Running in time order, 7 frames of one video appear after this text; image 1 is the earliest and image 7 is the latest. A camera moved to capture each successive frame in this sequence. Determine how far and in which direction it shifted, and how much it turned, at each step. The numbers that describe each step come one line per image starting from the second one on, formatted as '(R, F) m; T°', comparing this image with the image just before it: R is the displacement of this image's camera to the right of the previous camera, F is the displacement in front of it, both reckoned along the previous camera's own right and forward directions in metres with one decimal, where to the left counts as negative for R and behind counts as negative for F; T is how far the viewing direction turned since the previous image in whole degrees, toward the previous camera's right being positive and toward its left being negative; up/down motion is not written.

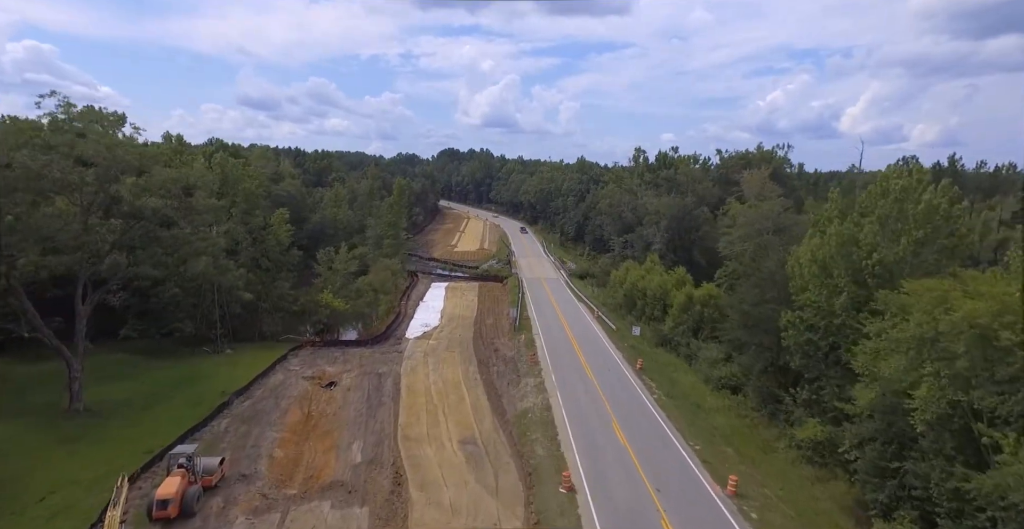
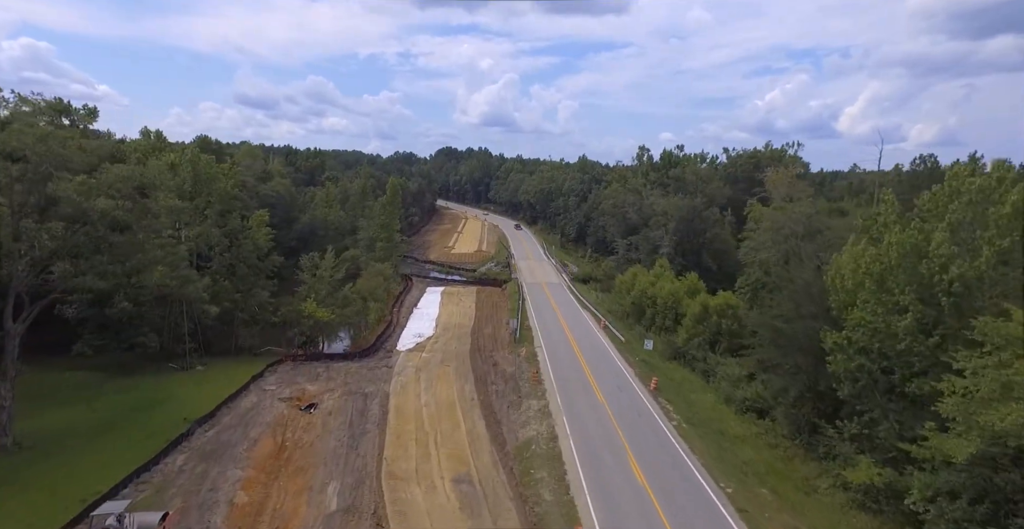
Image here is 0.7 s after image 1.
(-0.1, +3.4) m; 0°
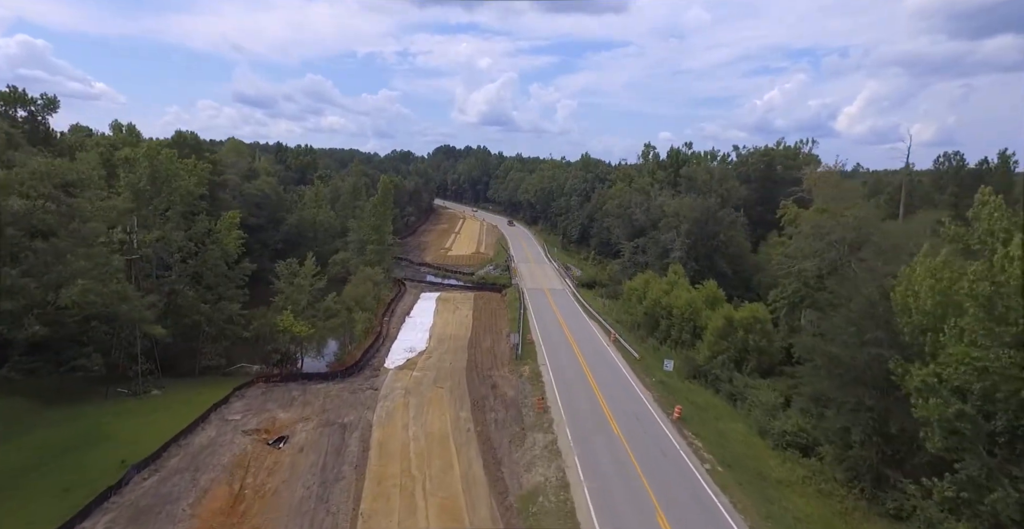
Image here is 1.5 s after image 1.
(-0.2, +4.2) m; 0°
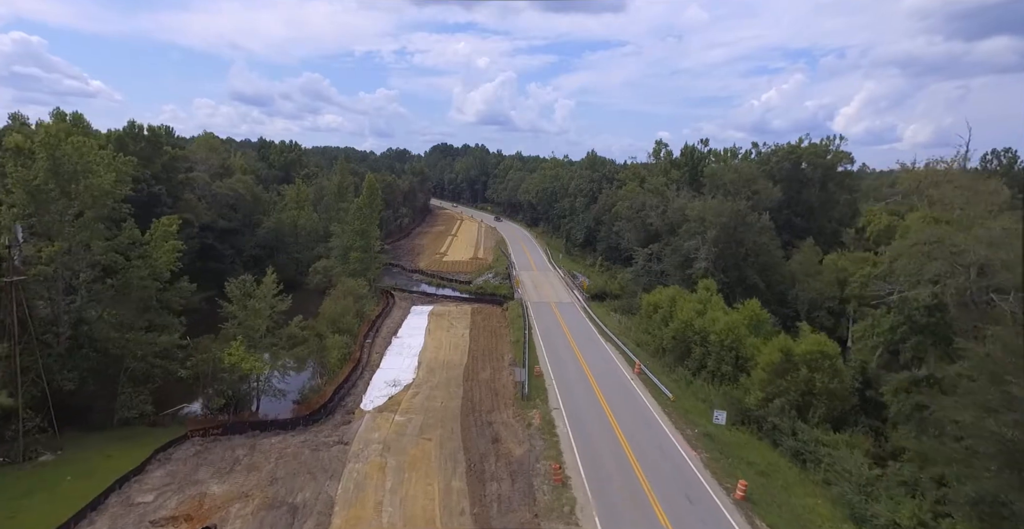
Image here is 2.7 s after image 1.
(-0.4, +6.8) m; 0°
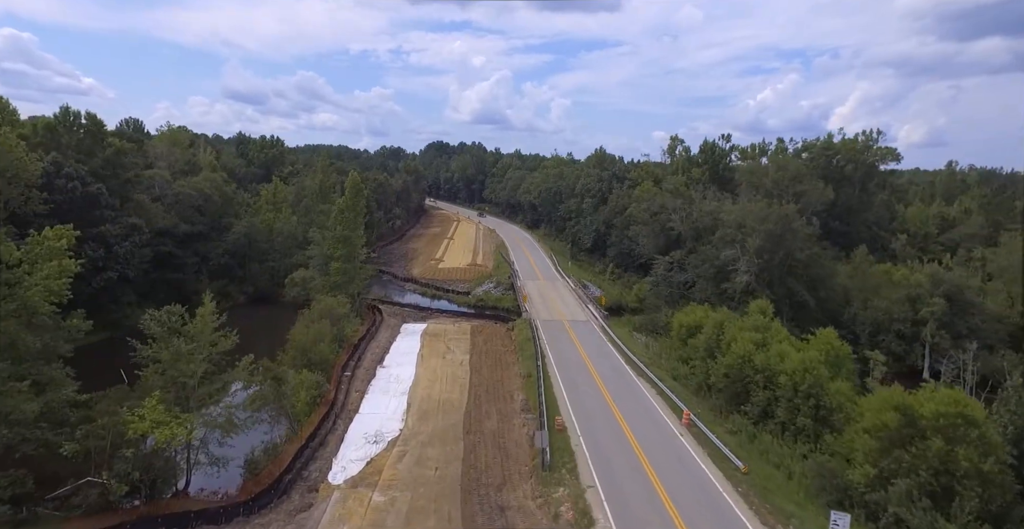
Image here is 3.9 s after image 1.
(-0.8, +7.4) m; 0°
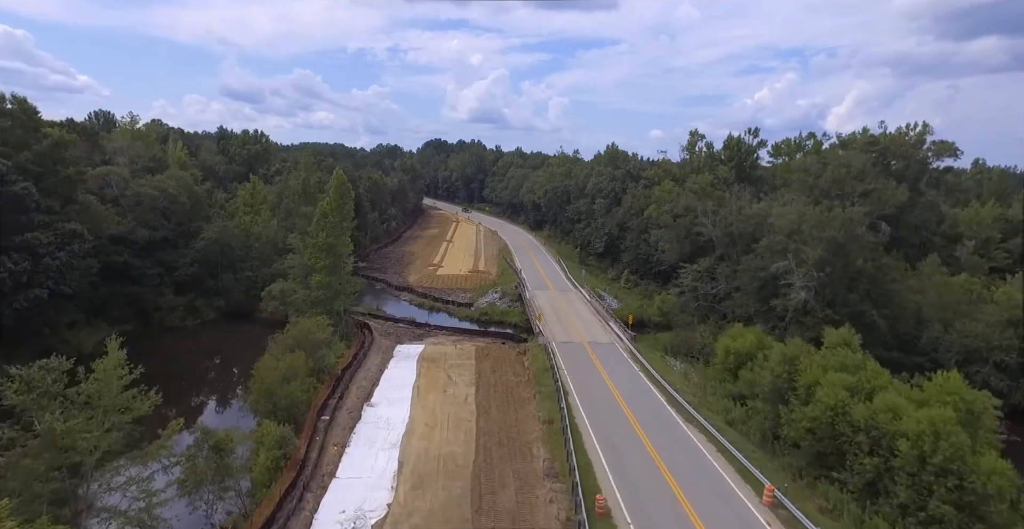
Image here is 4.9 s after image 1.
(-0.9, +6.7) m; 0°
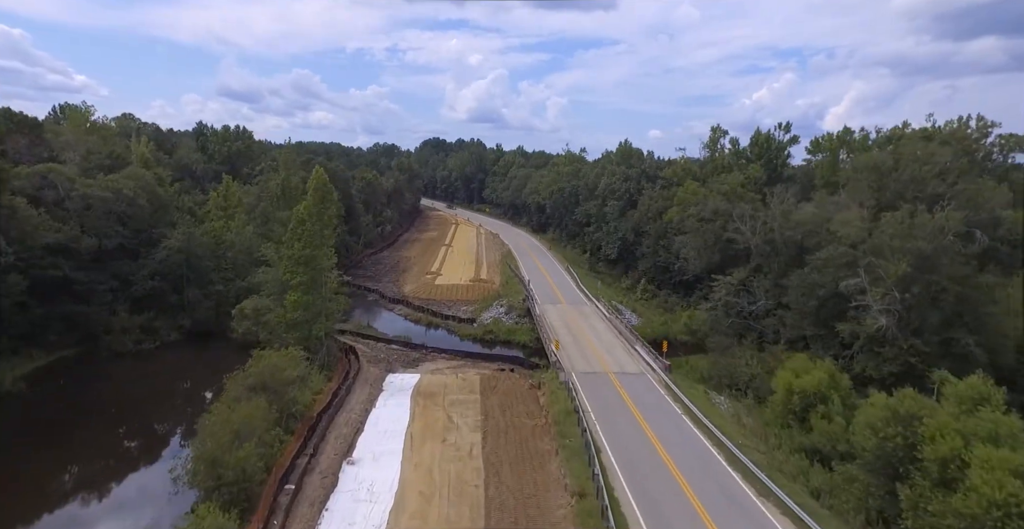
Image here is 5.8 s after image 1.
(-0.7, +6.4) m; 0°
